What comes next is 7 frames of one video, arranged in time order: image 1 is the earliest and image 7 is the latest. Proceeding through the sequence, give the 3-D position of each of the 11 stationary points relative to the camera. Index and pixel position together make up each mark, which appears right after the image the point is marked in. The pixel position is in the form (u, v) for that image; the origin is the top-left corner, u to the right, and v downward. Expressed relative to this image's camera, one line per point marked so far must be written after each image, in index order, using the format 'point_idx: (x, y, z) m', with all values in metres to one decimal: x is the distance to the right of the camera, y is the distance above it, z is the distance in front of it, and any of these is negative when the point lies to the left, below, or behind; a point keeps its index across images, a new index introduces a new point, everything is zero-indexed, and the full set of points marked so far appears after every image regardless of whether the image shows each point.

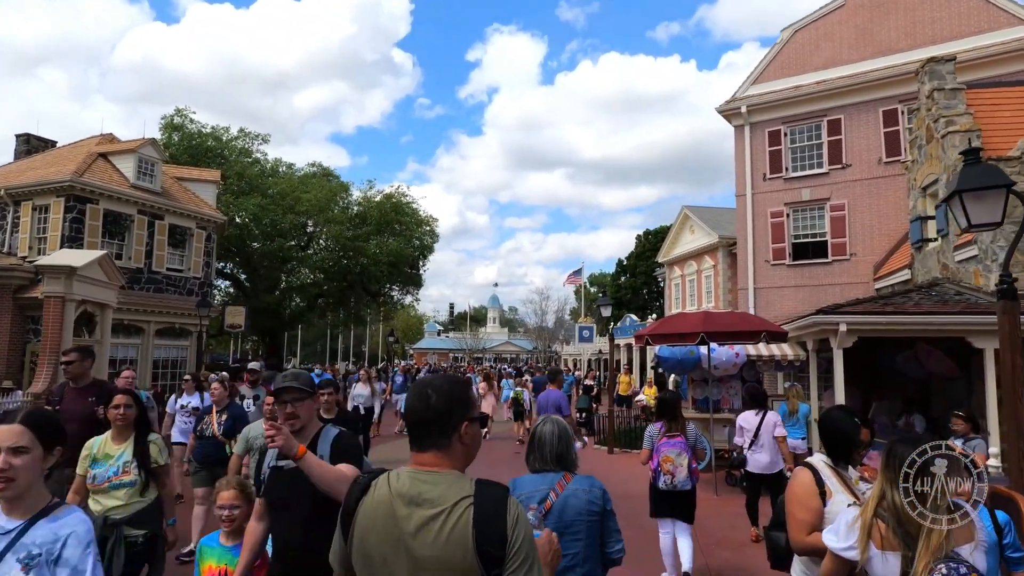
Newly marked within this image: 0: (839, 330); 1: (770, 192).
0: (+4.8, -0.6, +9.9) m
1: (+6.7, +2.5, +17.6) m
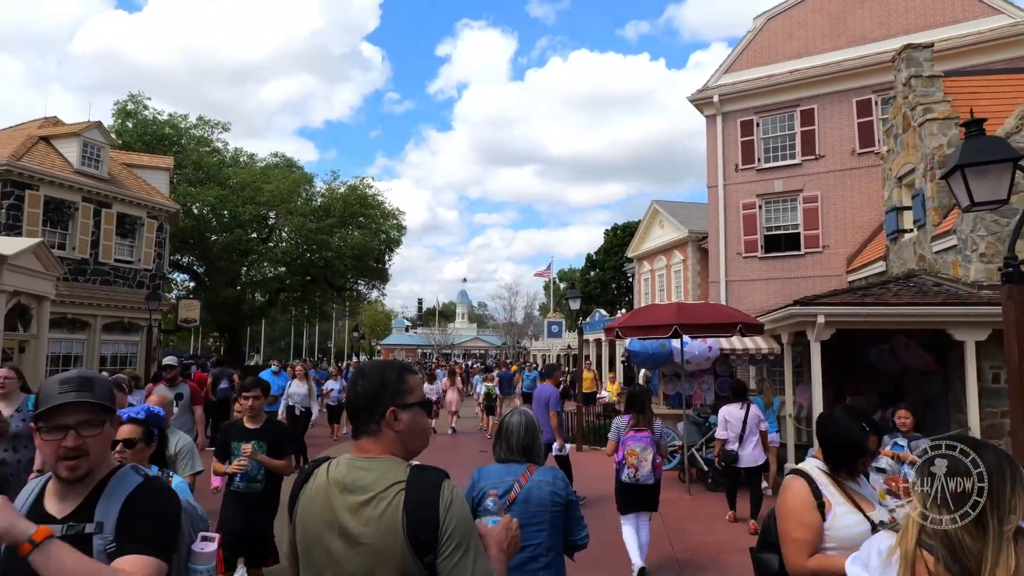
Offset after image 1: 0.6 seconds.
0: (+4.3, -0.5, +9.6) m
1: (+5.9, +2.7, +17.4) m
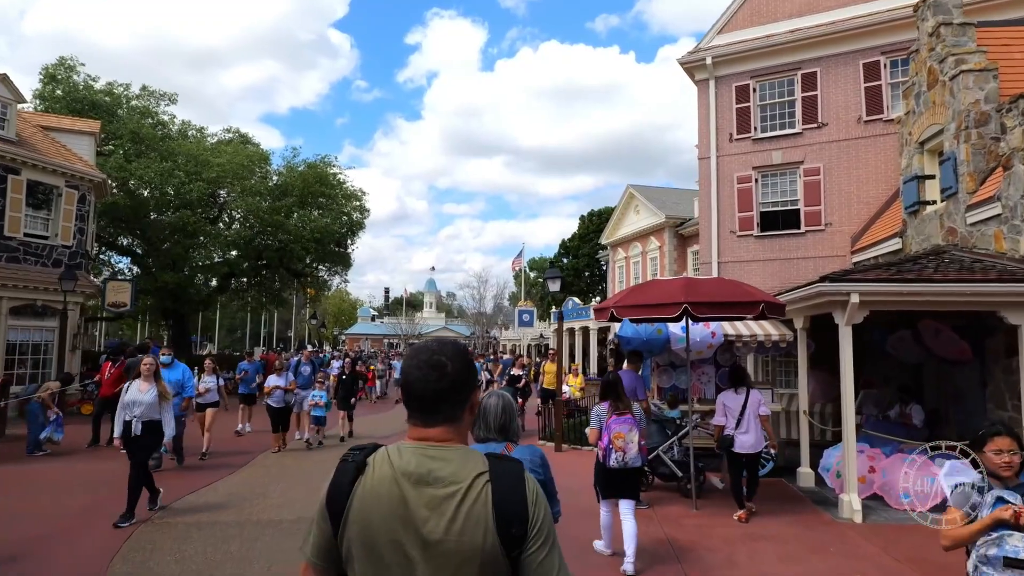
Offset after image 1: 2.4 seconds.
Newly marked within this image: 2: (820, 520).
0: (+4.0, -0.2, +8.0) m
1: (+5.2, +3.1, +15.8) m
2: (+3.6, -2.7, +7.9) m
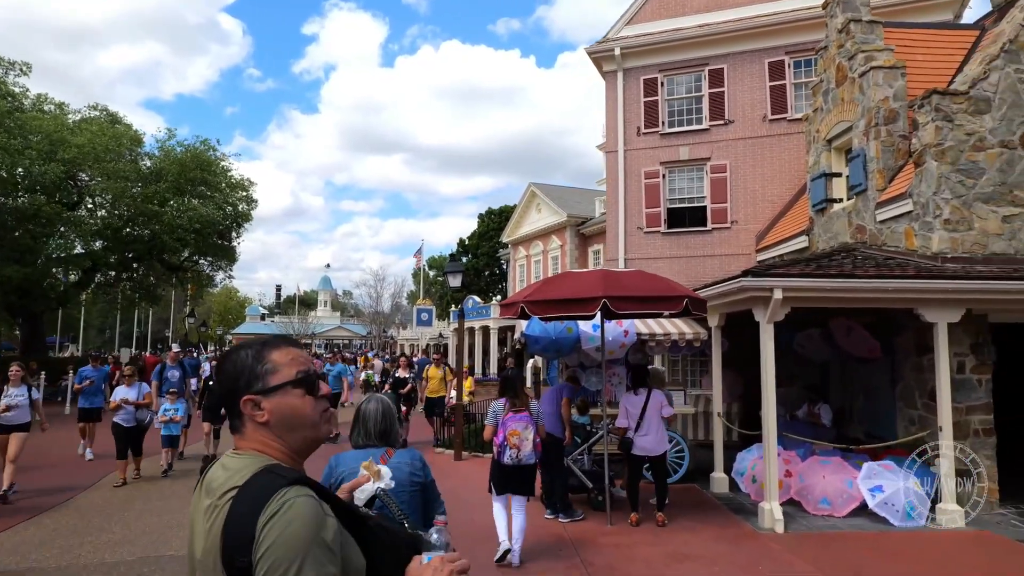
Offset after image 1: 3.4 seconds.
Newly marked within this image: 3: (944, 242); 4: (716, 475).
0: (+2.9, -0.1, +7.6) m
1: (+3.0, +3.2, +15.5) m
2: (+2.5, -2.6, +7.4) m
3: (+5.2, +0.6, +8.2) m
4: (+2.8, -2.5, +9.2) m
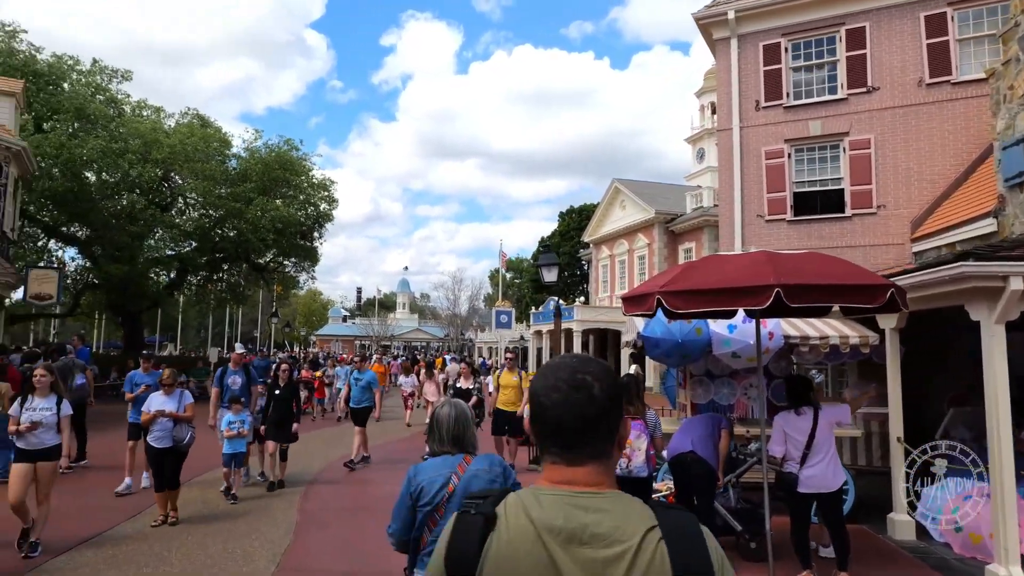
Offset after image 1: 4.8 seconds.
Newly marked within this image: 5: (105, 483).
0: (+4.1, 0.0, +5.6) m
1: (+5.0, +3.2, +13.5) m
2: (+3.6, -2.5, +5.5) m
3: (+6.4, +0.7, +6.0) m
4: (+4.1, -2.4, +7.2) m
5: (-5.8, -2.8, +9.7) m
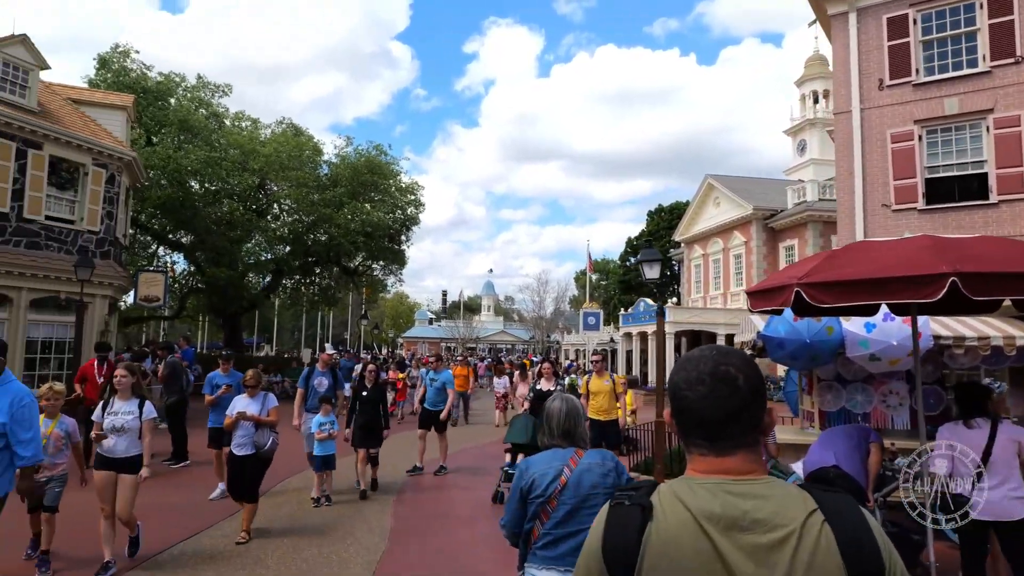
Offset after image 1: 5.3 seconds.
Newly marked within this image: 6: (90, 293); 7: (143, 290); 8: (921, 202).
0: (+4.9, +0.1, +4.5) m
1: (+6.8, +3.3, +12.2) m
2: (+4.5, -2.5, +4.5) m
3: (+7.3, +0.8, +4.6) m
4: (+5.2, -2.3, +6.1) m
5: (-4.4, -2.8, +9.8) m
6: (-10.0, -0.1, +16.0) m
7: (-9.7, 0.0, +17.7) m
8: (+7.1, +1.5, +11.7) m
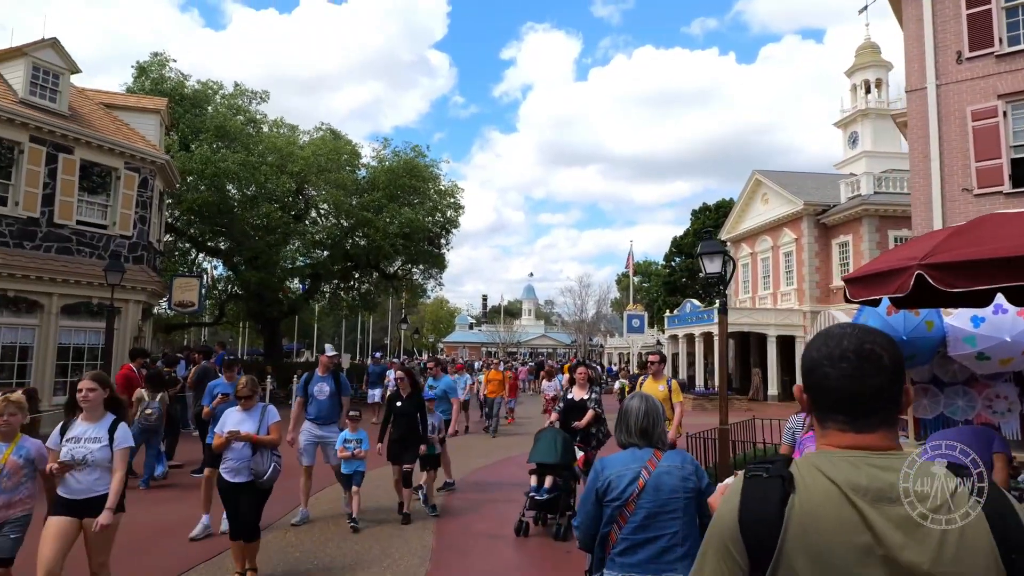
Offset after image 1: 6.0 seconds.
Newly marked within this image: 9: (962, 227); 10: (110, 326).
0: (+5.2, +0.2, +3.4) m
1: (+7.5, +3.4, +11.0) m
2: (+4.8, -2.3, +3.3) m
3: (+7.5, +0.9, +3.3) m
4: (+5.5, -2.2, +4.9) m
5: (-3.8, -2.8, +9.2) m
6: (-9.0, -0.2, +15.8) m
7: (-8.7, -0.2, +17.4) m
8: (+7.7, +1.6, +10.5) m
9: (+2.8, +0.4, +4.4) m
10: (-8.1, -0.8, +13.6) m
